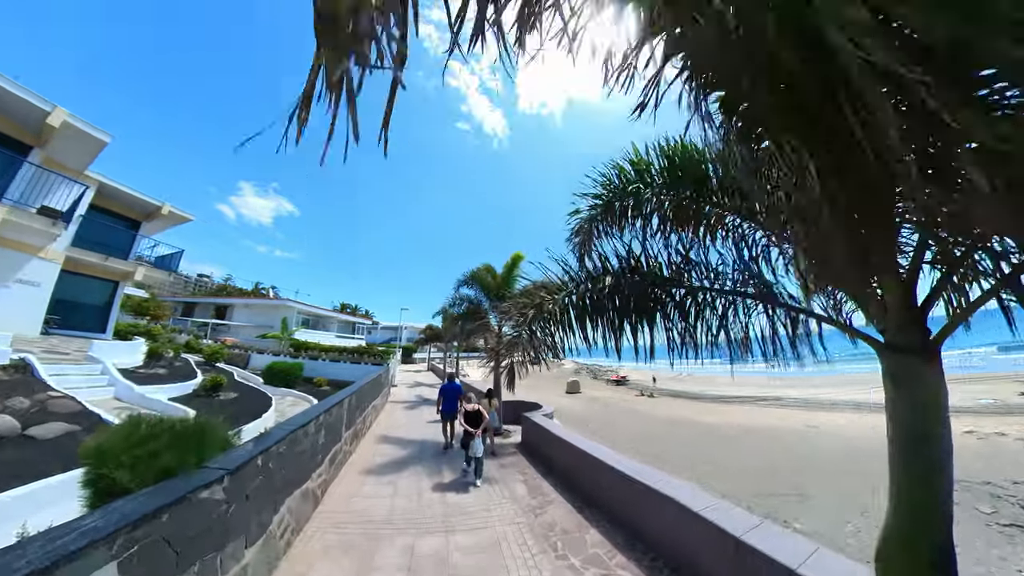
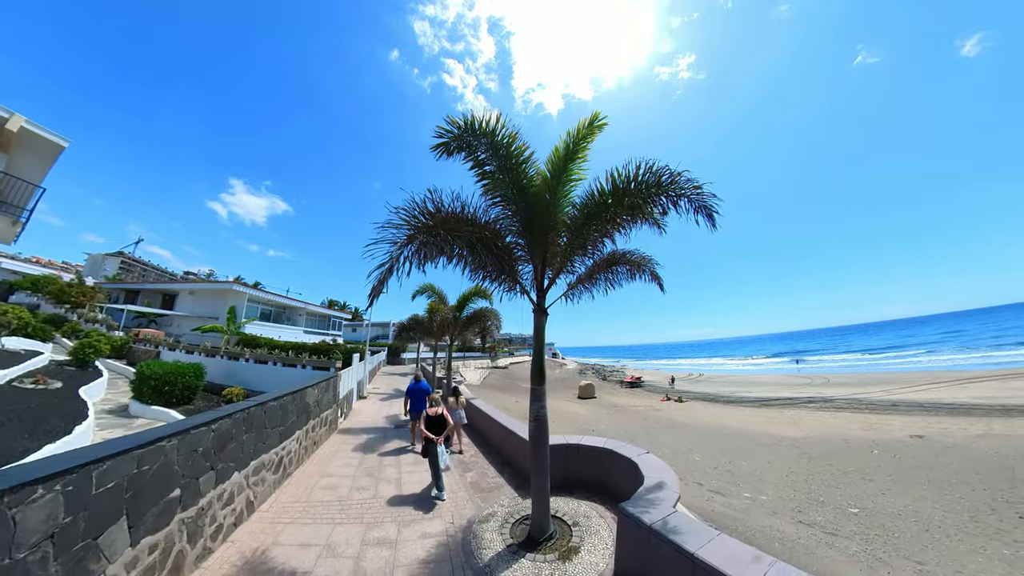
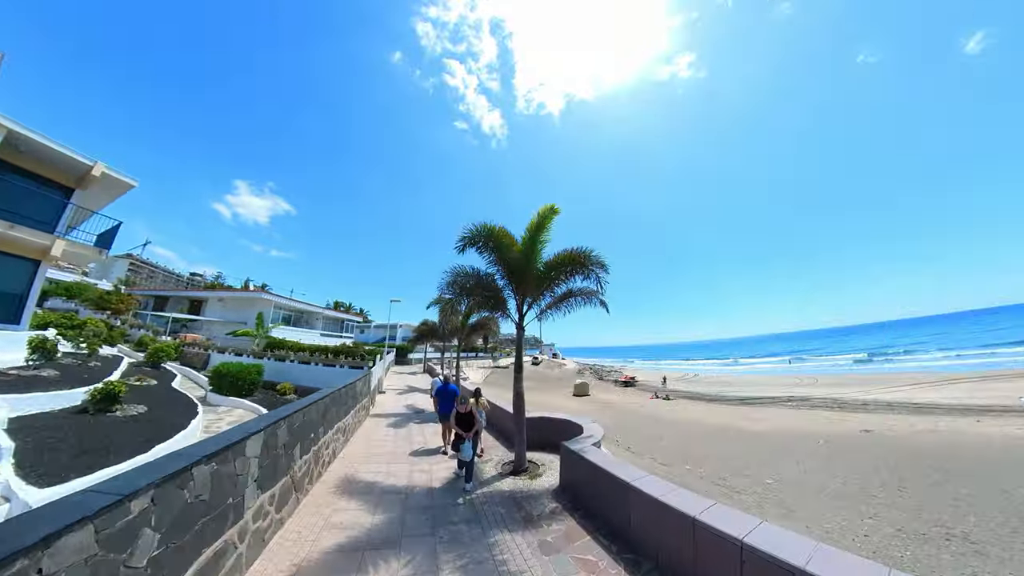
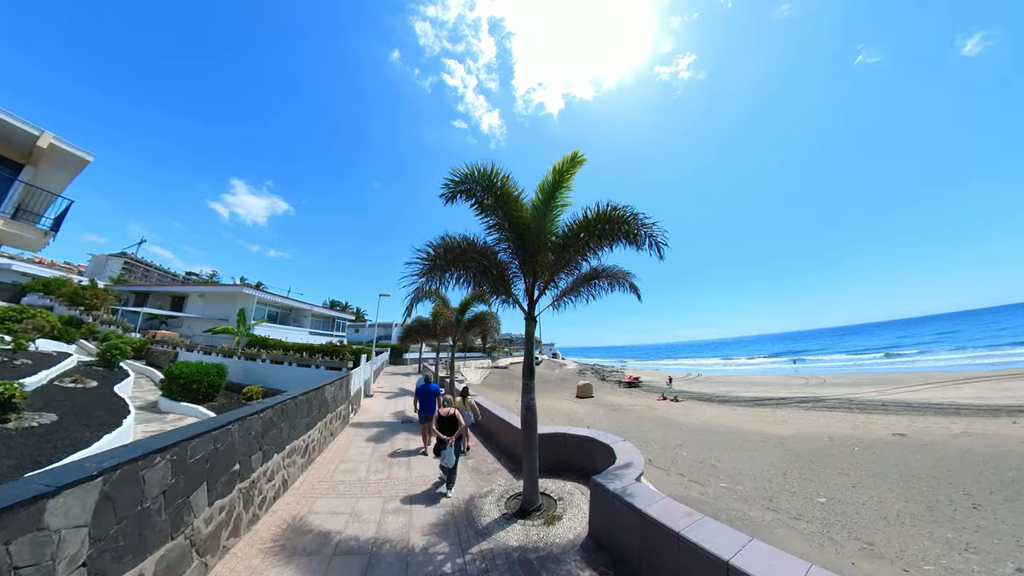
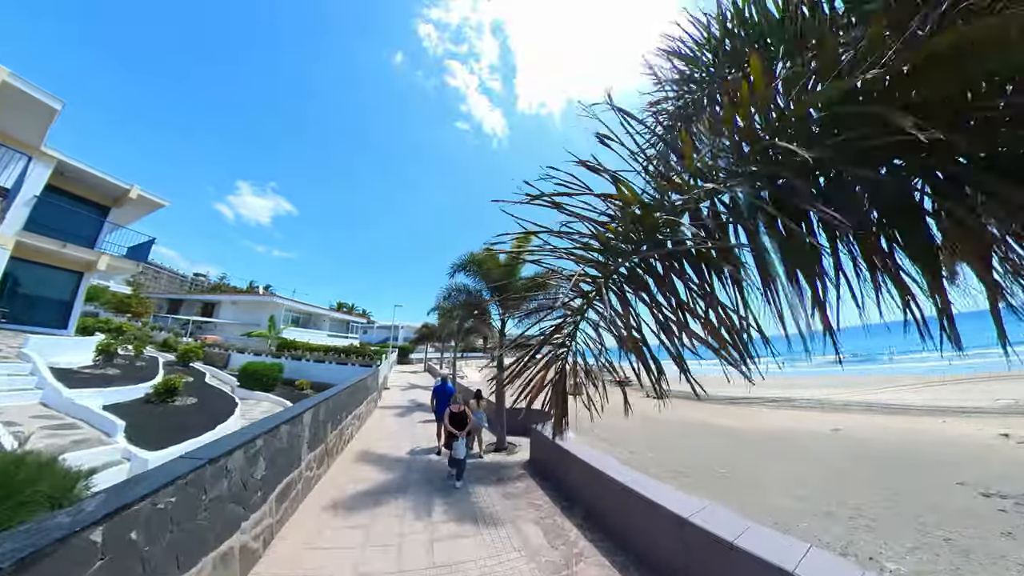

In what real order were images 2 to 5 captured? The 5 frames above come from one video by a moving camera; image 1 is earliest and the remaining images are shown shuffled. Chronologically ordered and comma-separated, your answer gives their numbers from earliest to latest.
5, 3, 4, 2
